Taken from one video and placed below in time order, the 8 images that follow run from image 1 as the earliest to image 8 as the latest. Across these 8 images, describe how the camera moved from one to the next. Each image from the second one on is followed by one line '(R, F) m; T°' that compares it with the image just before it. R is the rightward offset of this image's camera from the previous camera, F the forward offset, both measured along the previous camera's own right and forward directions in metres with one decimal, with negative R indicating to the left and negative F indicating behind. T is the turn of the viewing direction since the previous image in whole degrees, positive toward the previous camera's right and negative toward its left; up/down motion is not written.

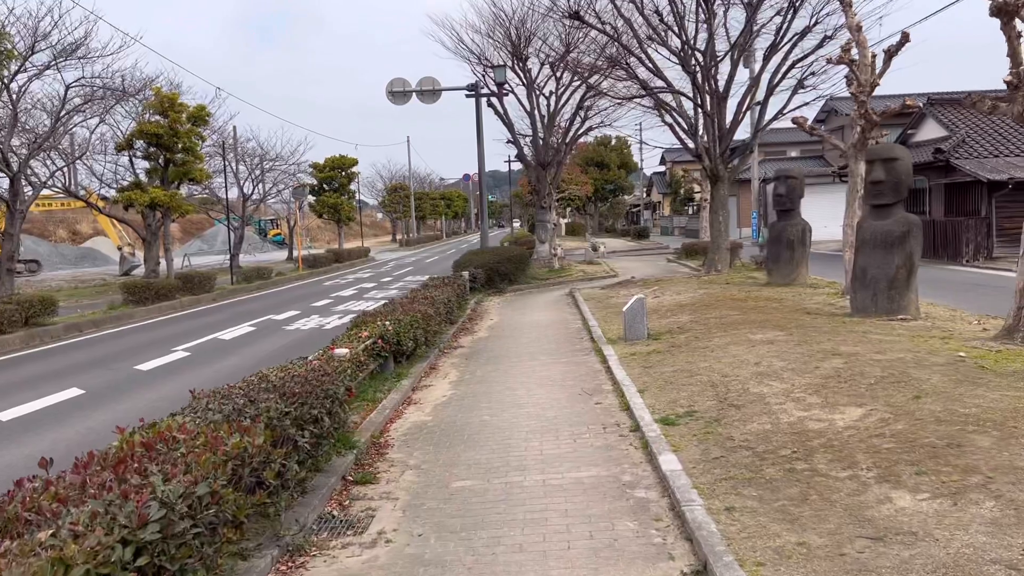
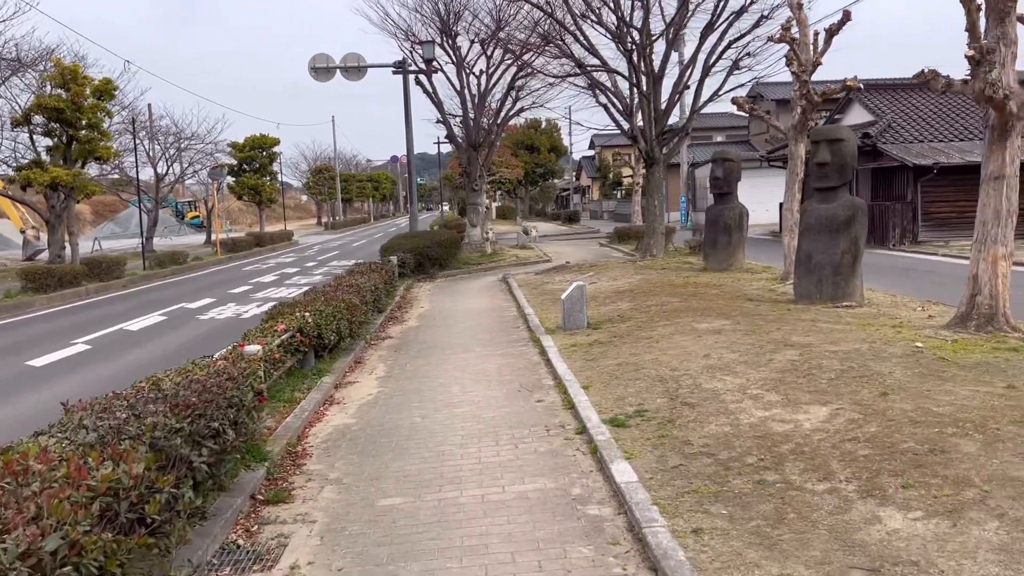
(0.0, +0.7) m; +5°
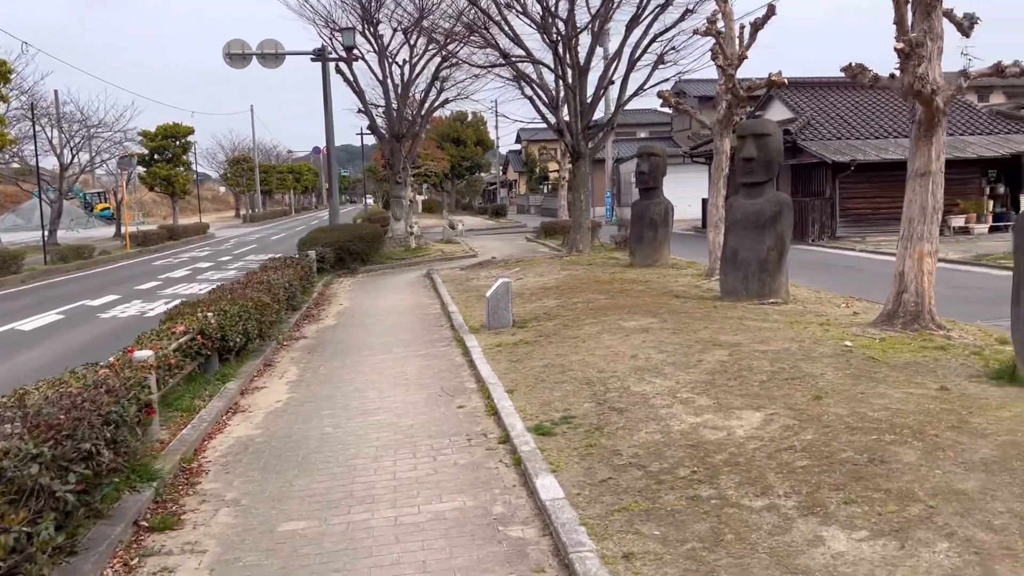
(+0.1, +0.4) m; +5°
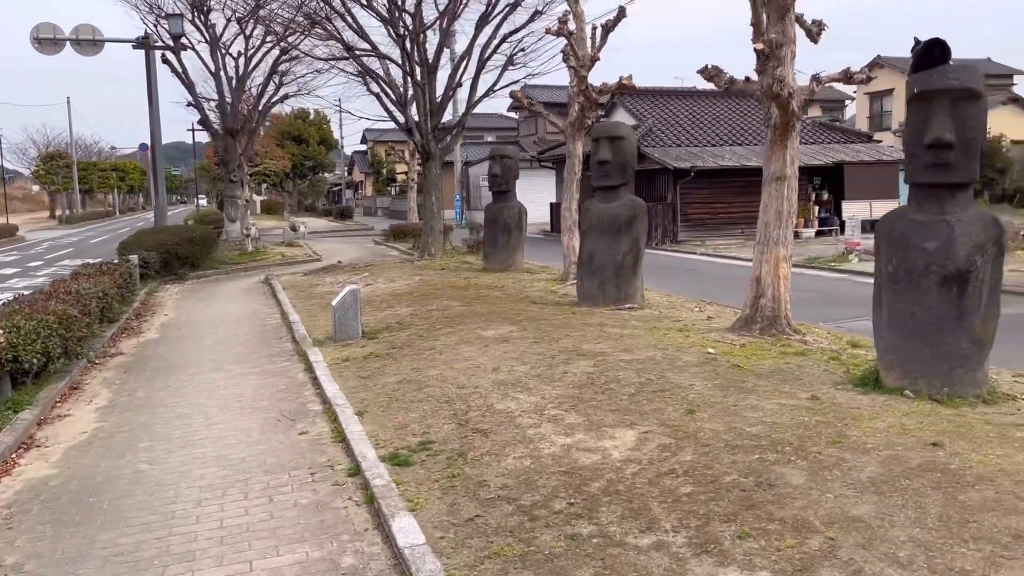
(0.0, +0.6) m; +11°
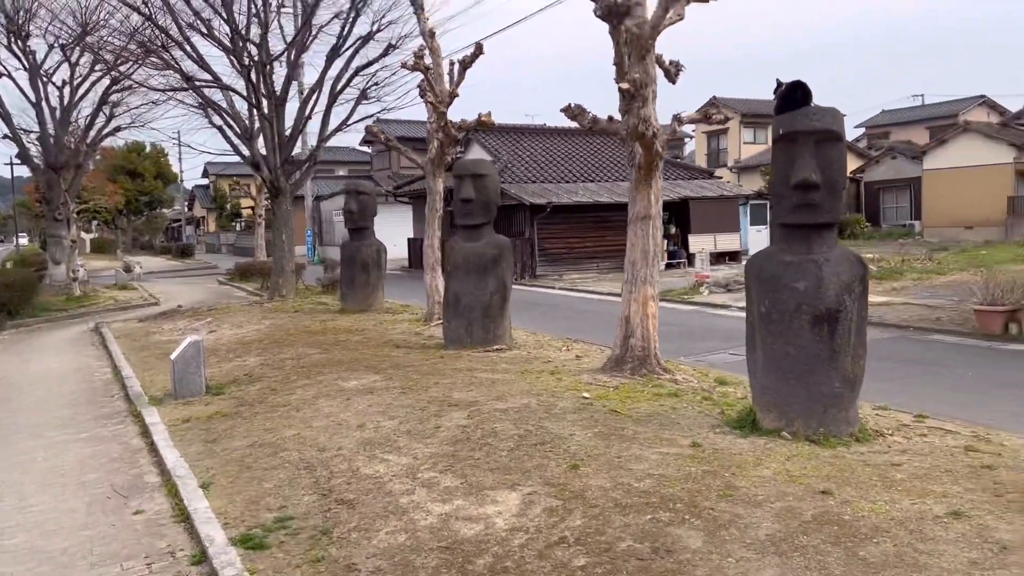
(-0.1, +0.4) m; +10°
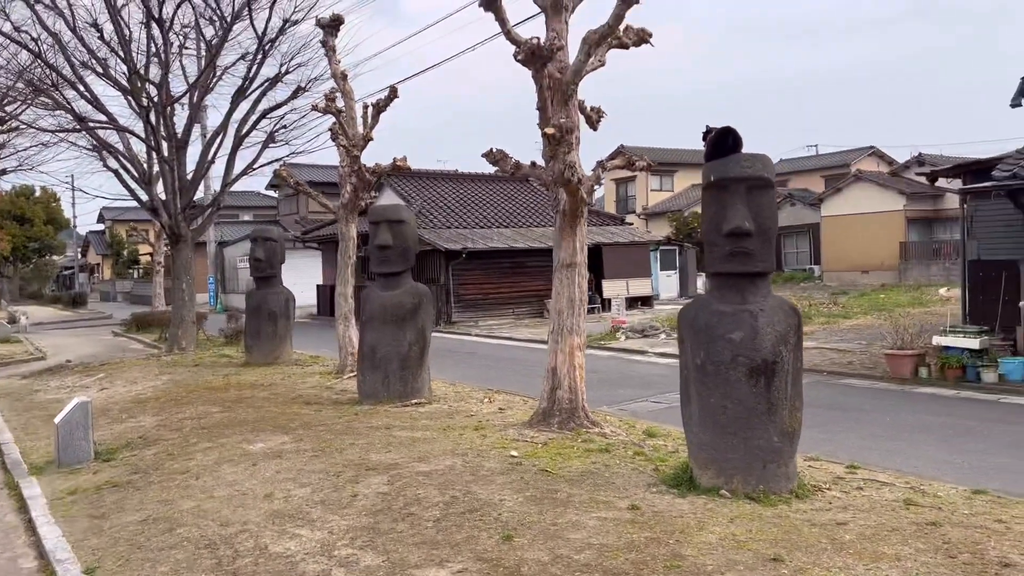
(-0.1, +0.3) m; +6°
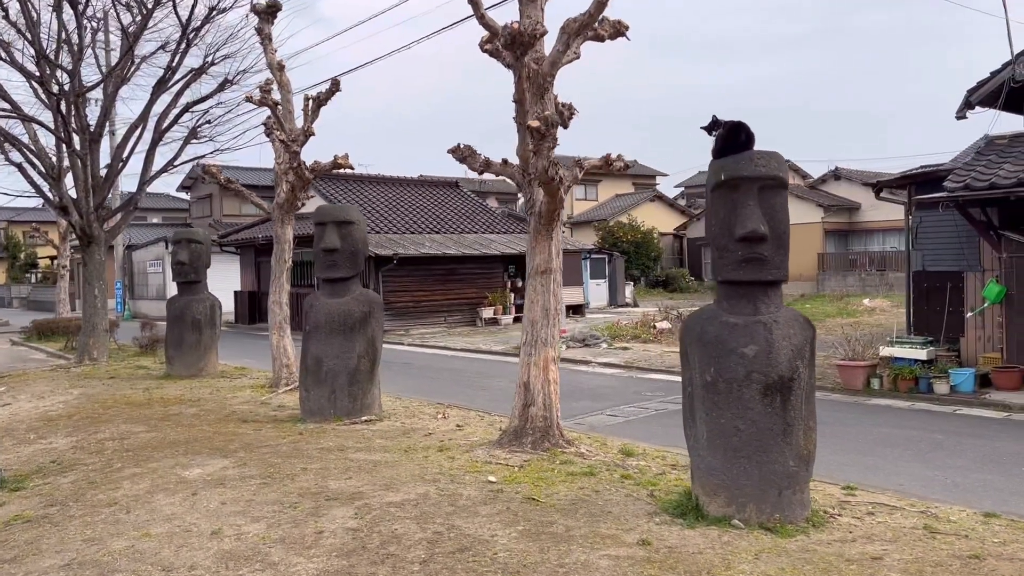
(-0.4, +0.5) m; +6°
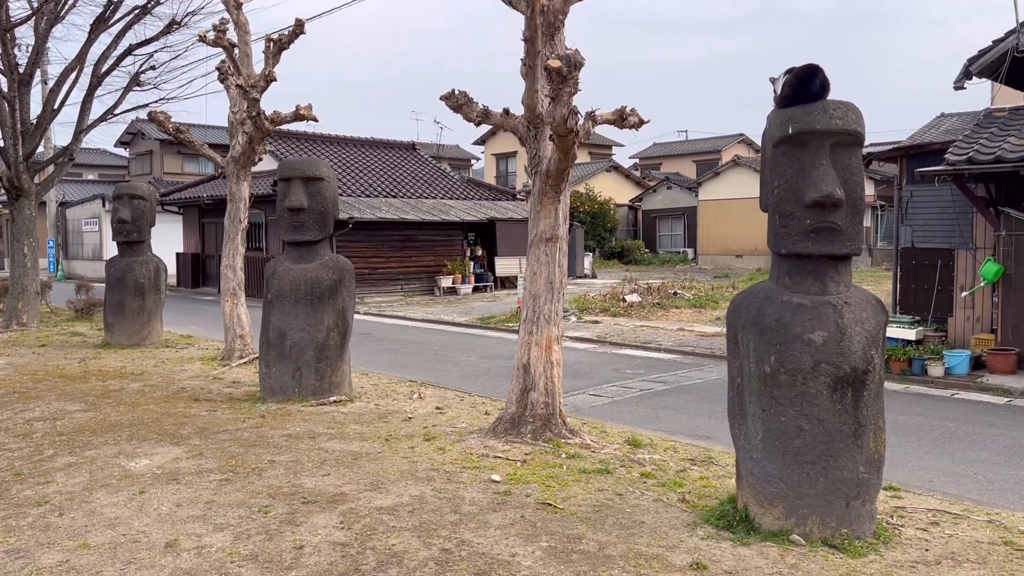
(-0.4, +0.8) m; +4°
